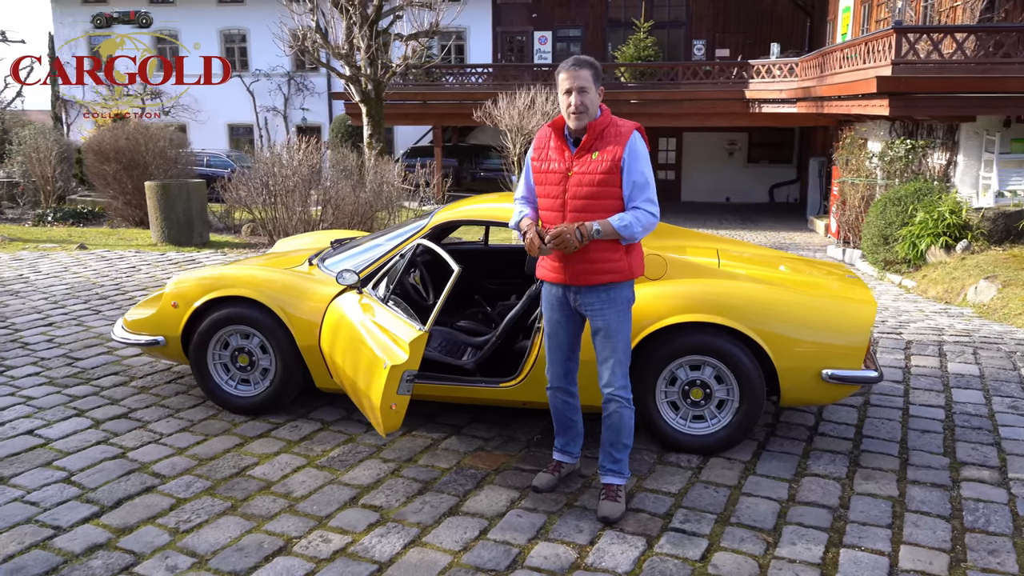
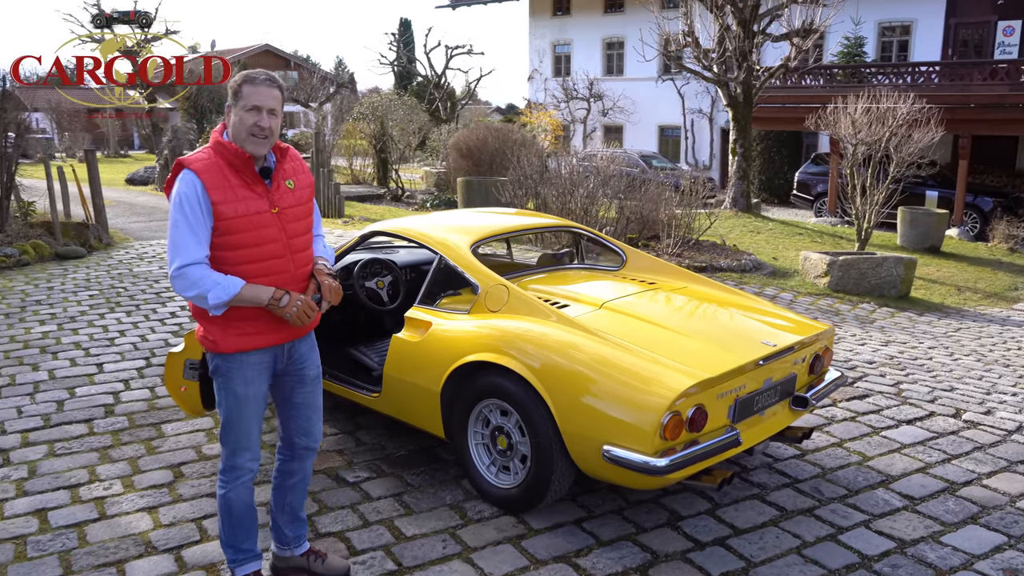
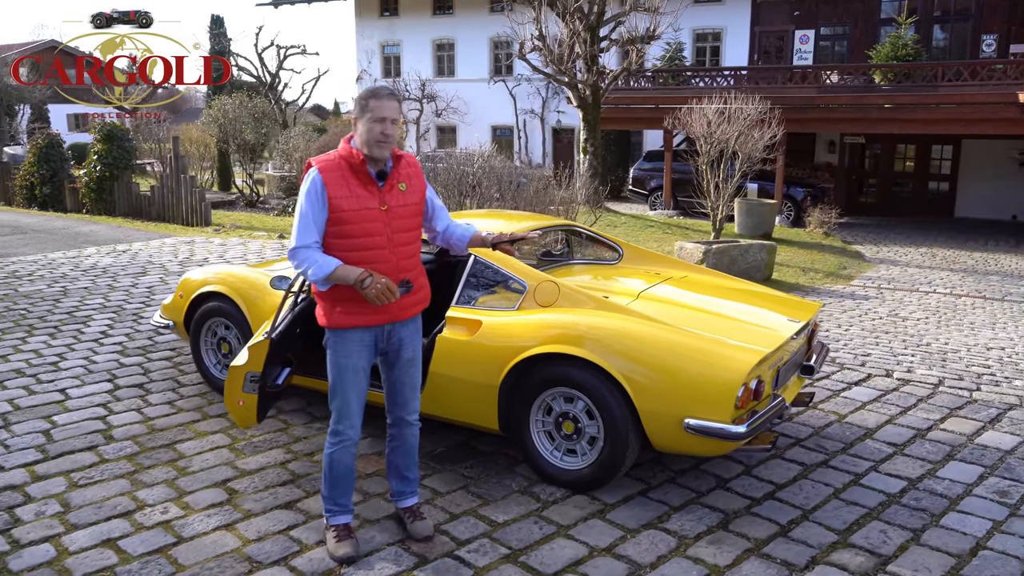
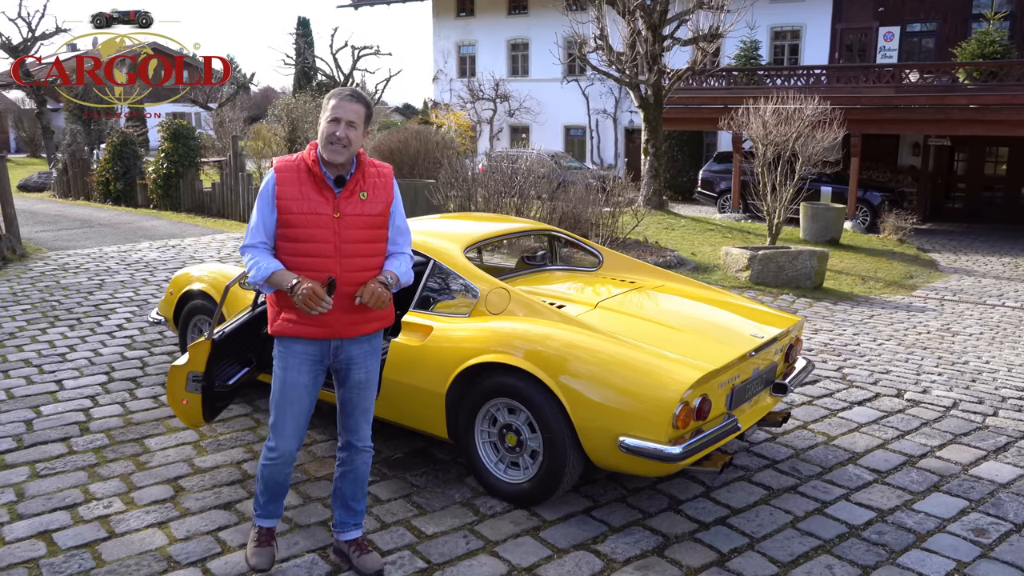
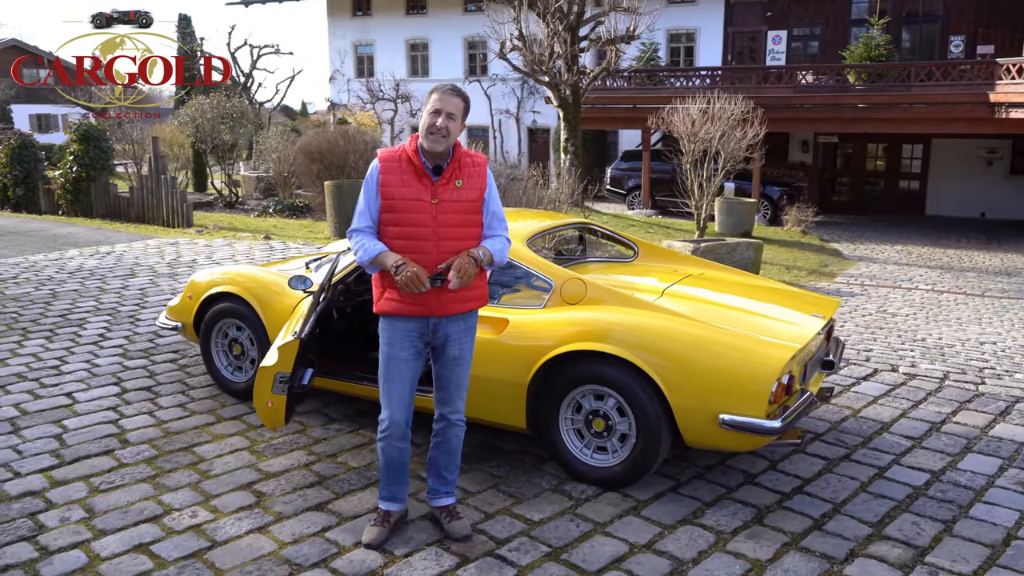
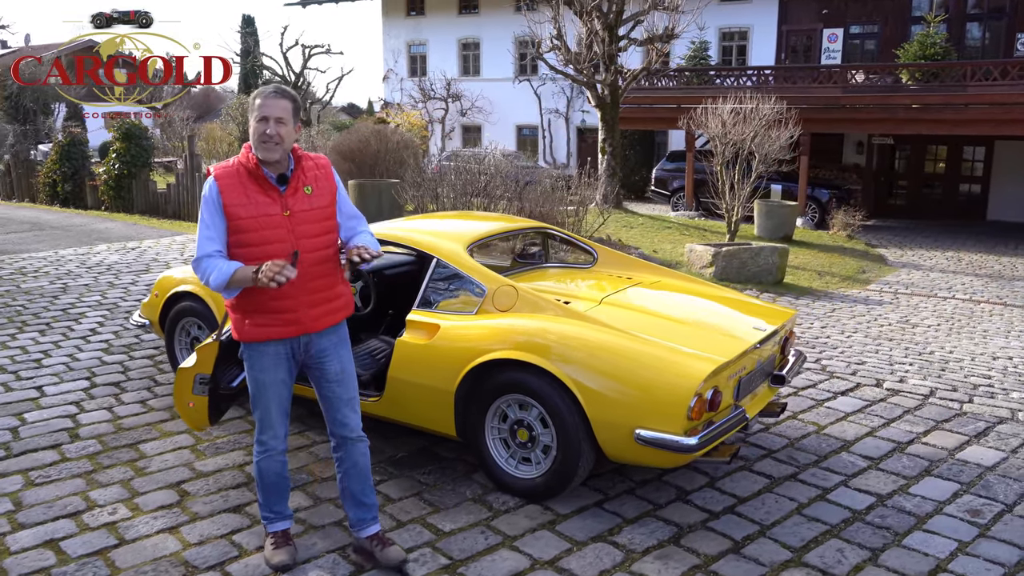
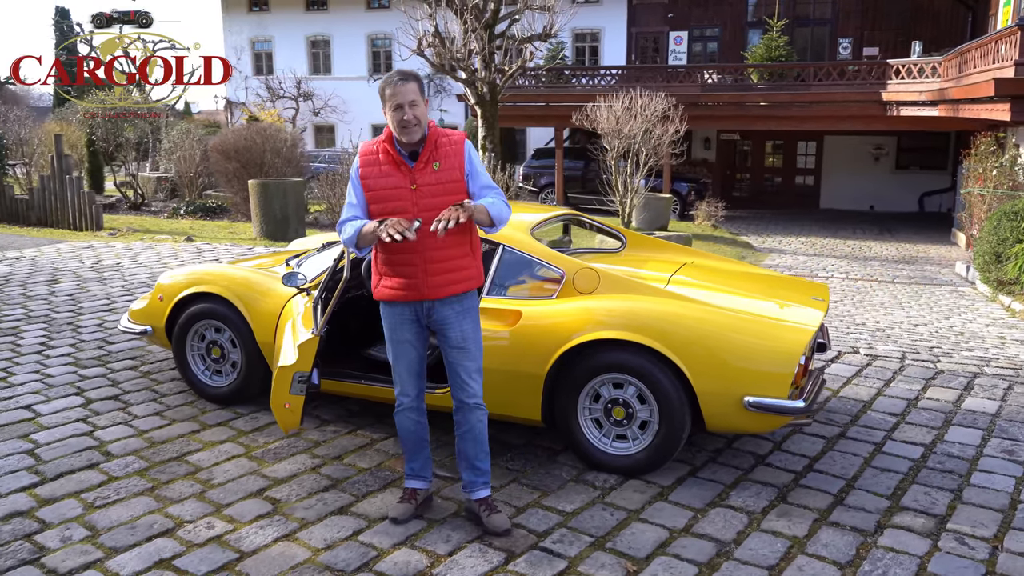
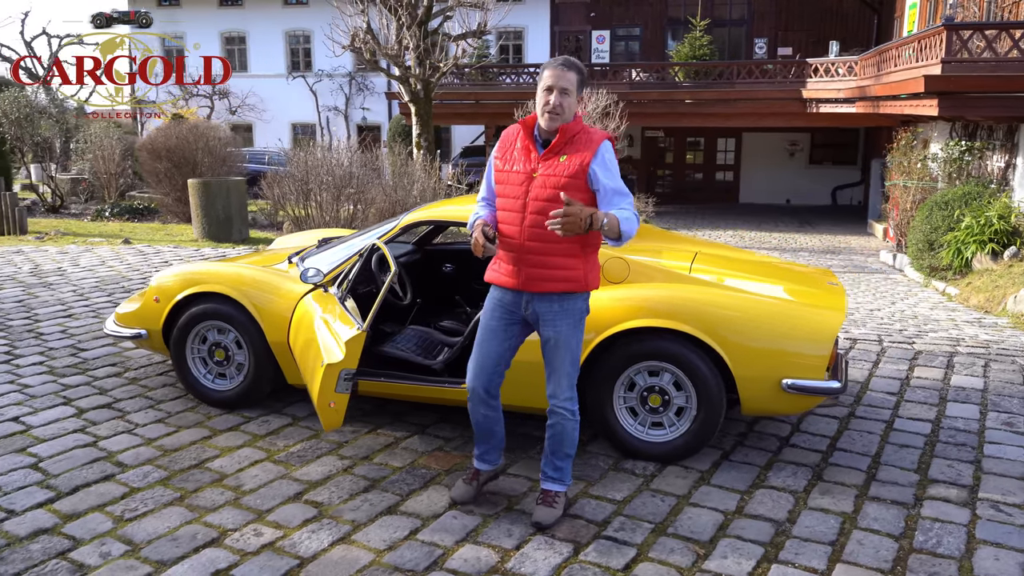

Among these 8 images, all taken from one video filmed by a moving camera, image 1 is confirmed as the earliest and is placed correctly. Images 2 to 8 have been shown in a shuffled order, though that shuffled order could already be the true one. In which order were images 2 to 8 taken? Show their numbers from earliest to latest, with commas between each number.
8, 7, 5, 3, 6, 4, 2
